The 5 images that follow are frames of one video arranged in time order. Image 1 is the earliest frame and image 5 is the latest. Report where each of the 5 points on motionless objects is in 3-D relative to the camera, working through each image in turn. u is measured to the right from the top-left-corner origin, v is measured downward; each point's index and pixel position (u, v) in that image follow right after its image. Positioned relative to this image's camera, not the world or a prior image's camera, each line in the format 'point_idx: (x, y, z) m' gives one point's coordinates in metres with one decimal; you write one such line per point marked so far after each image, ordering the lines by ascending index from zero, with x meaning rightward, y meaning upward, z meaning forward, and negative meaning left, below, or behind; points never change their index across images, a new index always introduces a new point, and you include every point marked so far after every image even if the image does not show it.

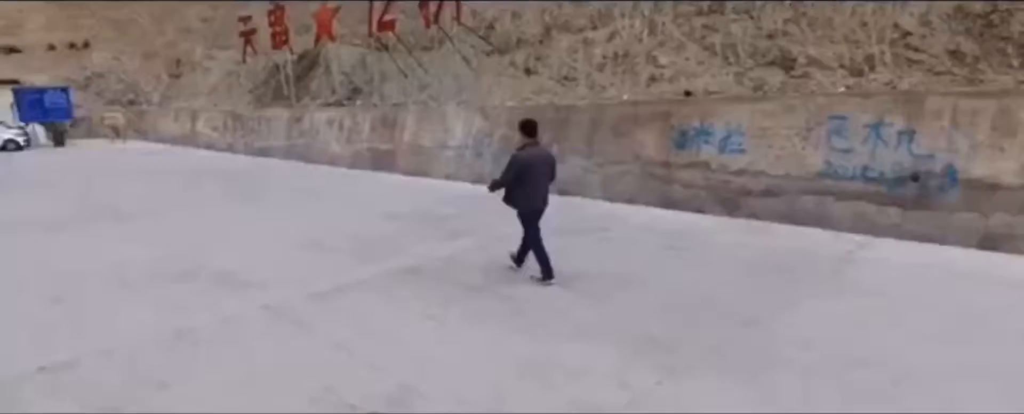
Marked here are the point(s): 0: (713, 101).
0: (+2.2, +1.1, +7.4) m
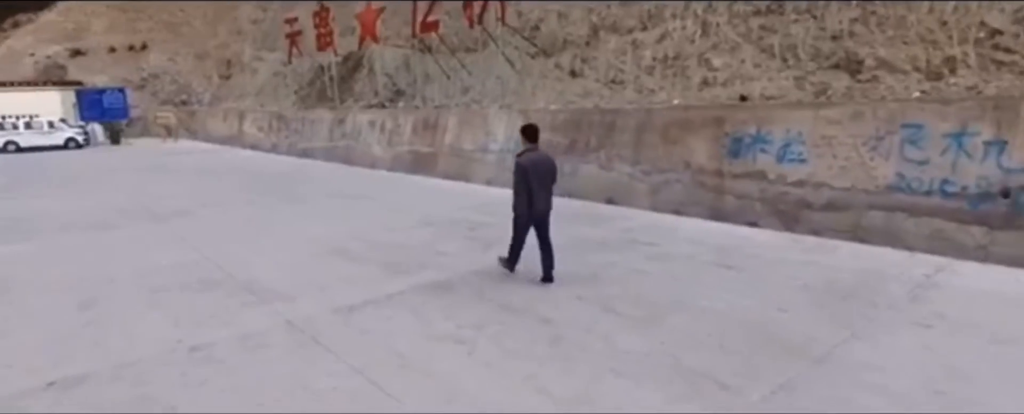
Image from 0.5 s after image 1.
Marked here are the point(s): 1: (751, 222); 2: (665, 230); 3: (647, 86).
0: (+2.6, +1.0, +6.9) m
1: (+2.5, -0.1, +7.1) m
2: (+1.4, -0.2, +6.5) m
3: (+2.5, +2.2, +12.4) m
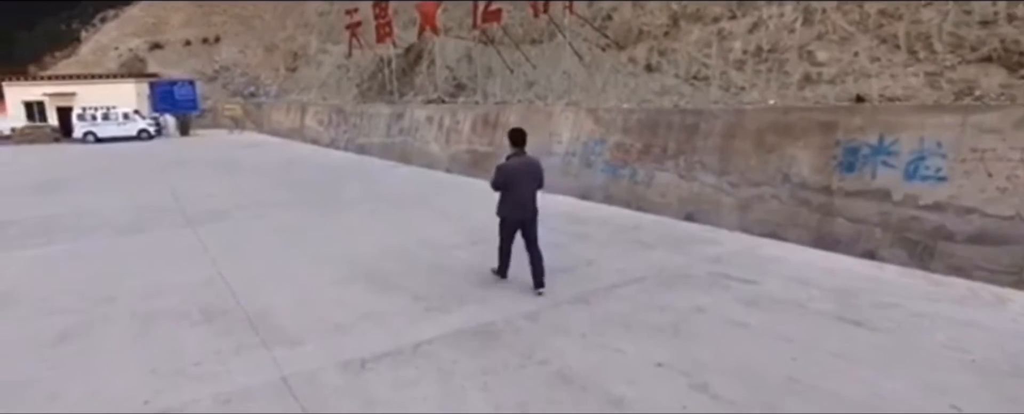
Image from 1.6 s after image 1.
0: (+3.1, +0.8, +5.6) m
1: (+3.0, -0.4, +5.8) m
2: (+1.9, -0.4, +5.3) m
3: (+3.6, +2.0, +11.0) m
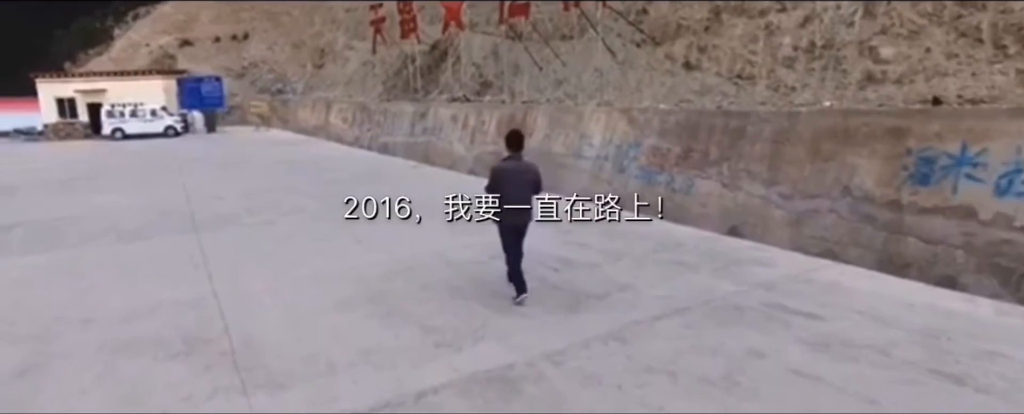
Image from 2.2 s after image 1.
0: (+3.3, +0.6, +4.8) m
1: (+3.2, -0.5, +5.0) m
2: (+2.1, -0.6, +4.6) m
3: (+4.0, +1.9, +10.2) m
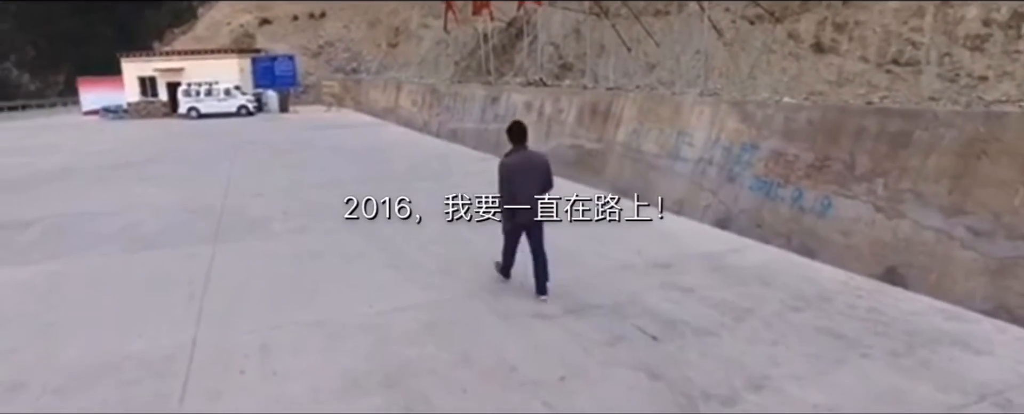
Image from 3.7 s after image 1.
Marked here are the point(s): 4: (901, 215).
0: (+3.7, +0.3, +2.9) m
1: (+3.6, -0.8, +3.1) m
2: (+2.4, -0.9, +2.9) m
3: (+5.0, +1.6, +8.1) m
4: (+2.9, -0.1, +5.1) m
